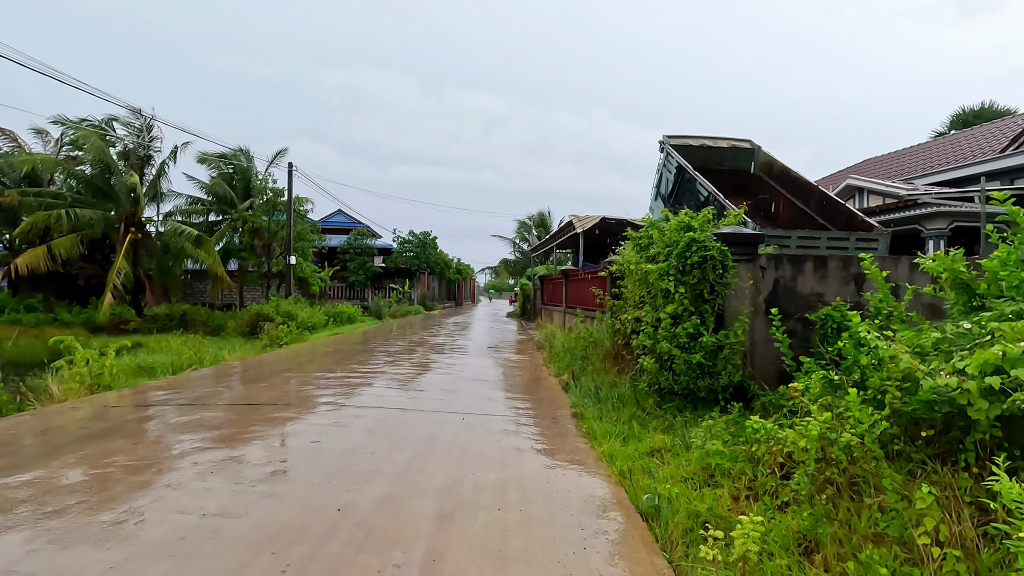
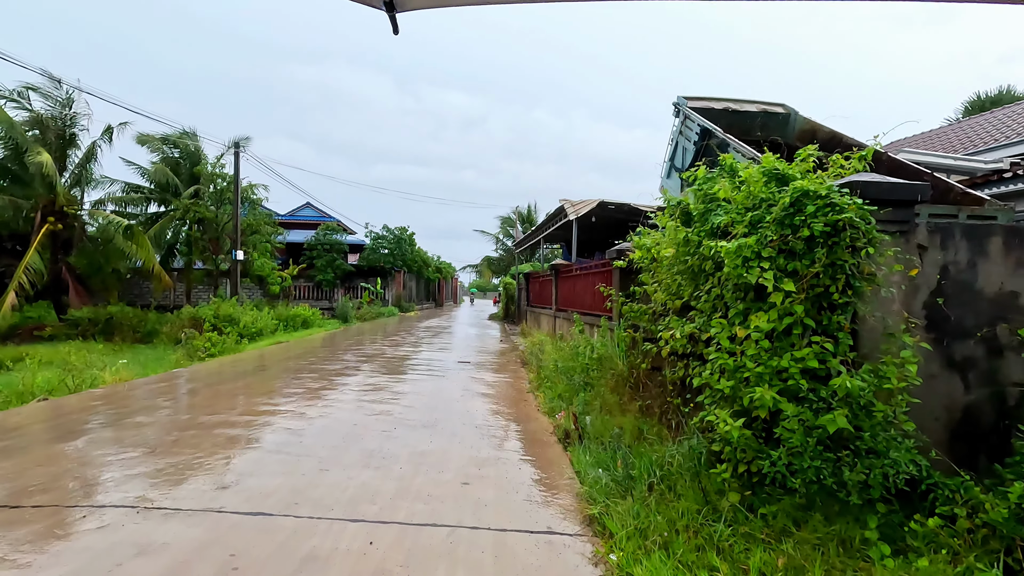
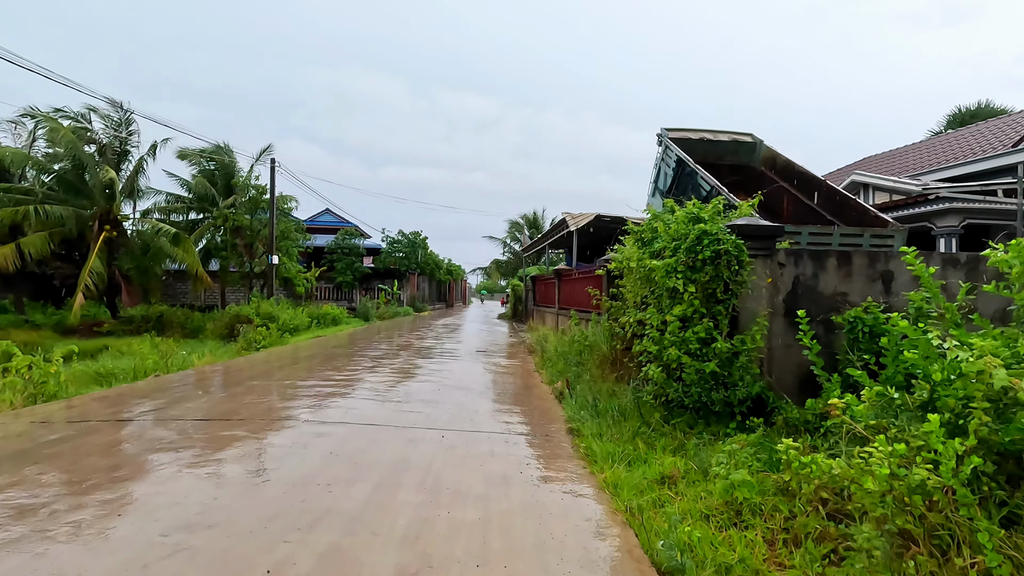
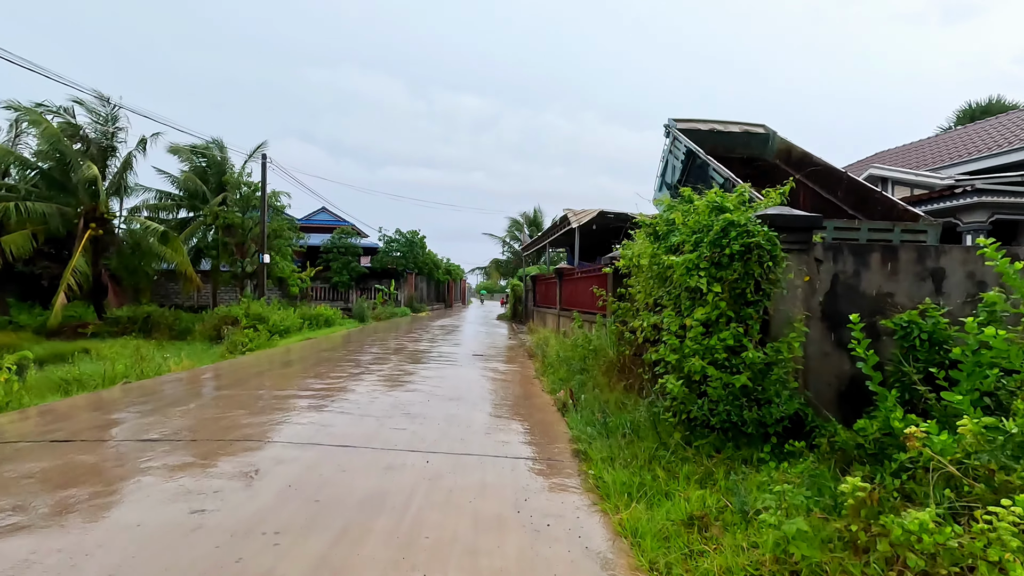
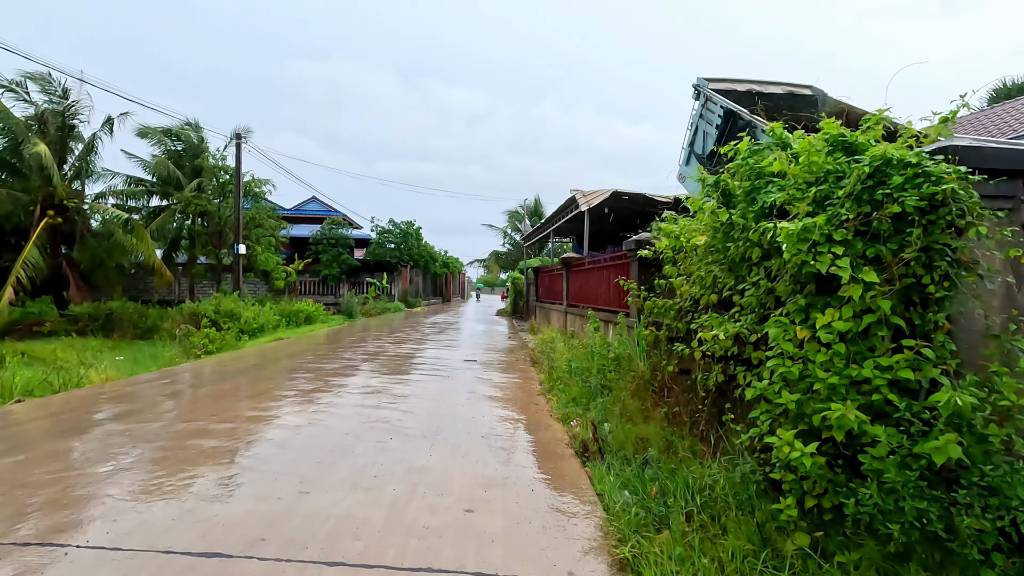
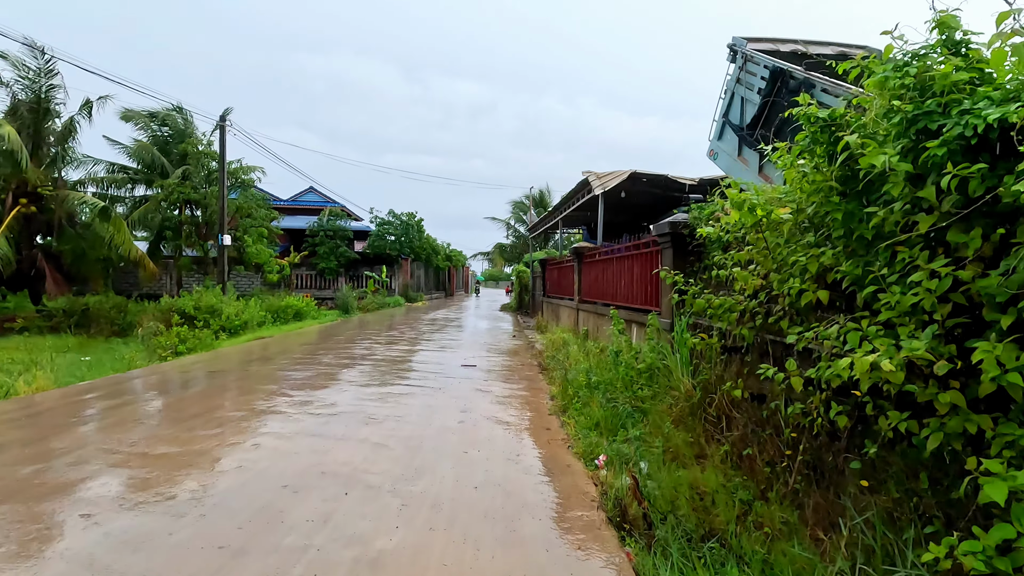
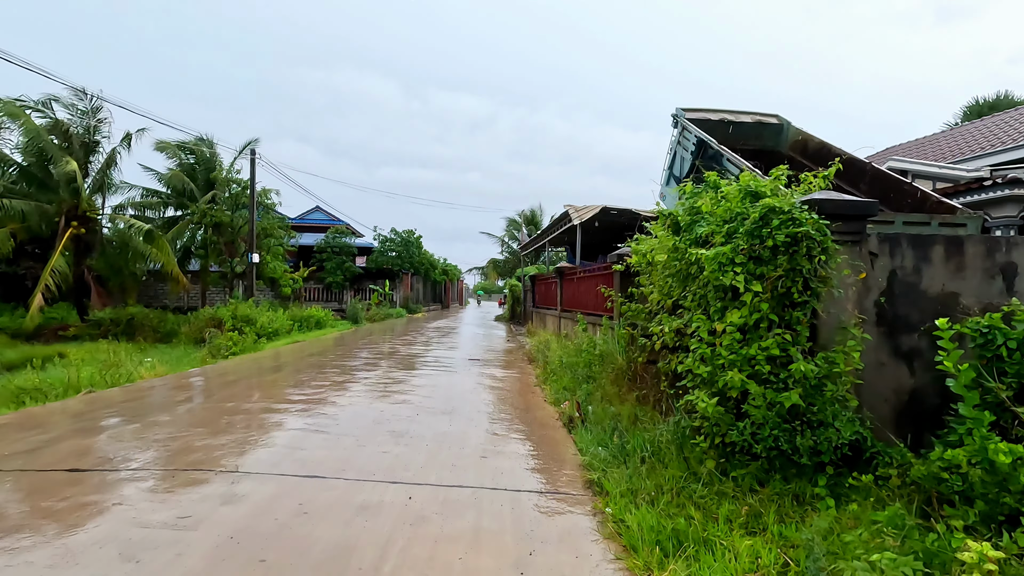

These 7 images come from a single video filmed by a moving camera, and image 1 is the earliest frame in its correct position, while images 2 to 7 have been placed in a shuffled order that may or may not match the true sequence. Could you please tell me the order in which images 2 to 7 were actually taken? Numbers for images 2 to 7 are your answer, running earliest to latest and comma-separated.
3, 4, 7, 2, 5, 6
